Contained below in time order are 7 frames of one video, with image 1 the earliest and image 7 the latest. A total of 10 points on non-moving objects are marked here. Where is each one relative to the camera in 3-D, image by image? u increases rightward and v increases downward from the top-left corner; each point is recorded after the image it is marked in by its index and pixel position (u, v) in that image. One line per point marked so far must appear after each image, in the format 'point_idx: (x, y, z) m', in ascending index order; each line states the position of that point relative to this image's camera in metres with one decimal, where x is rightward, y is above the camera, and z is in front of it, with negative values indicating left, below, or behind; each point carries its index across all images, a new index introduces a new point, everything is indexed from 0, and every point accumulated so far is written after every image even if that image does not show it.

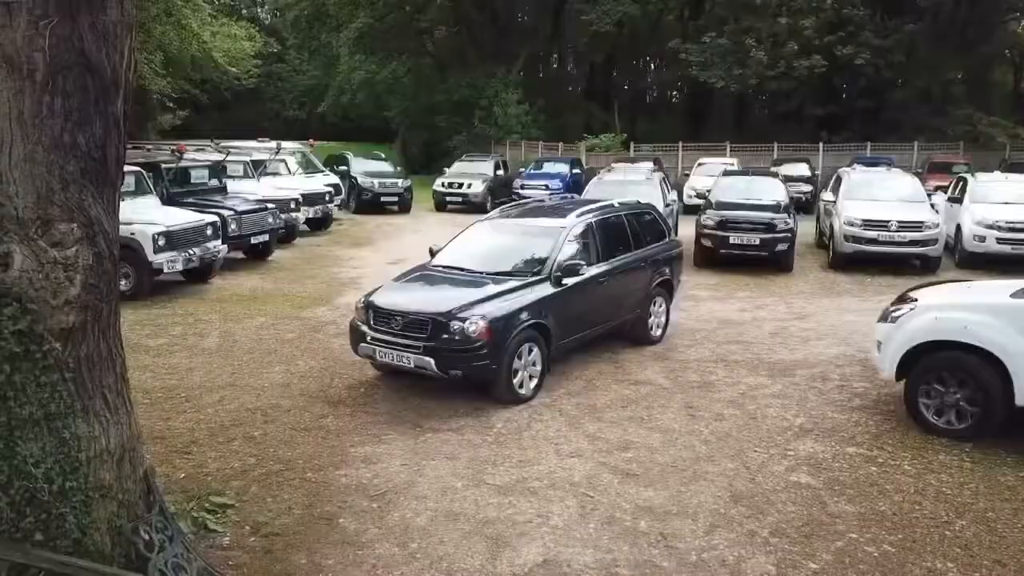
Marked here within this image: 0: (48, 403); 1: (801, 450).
0: (-2.0, -0.5, +3.4) m
1: (+2.1, -1.2, +5.7) m
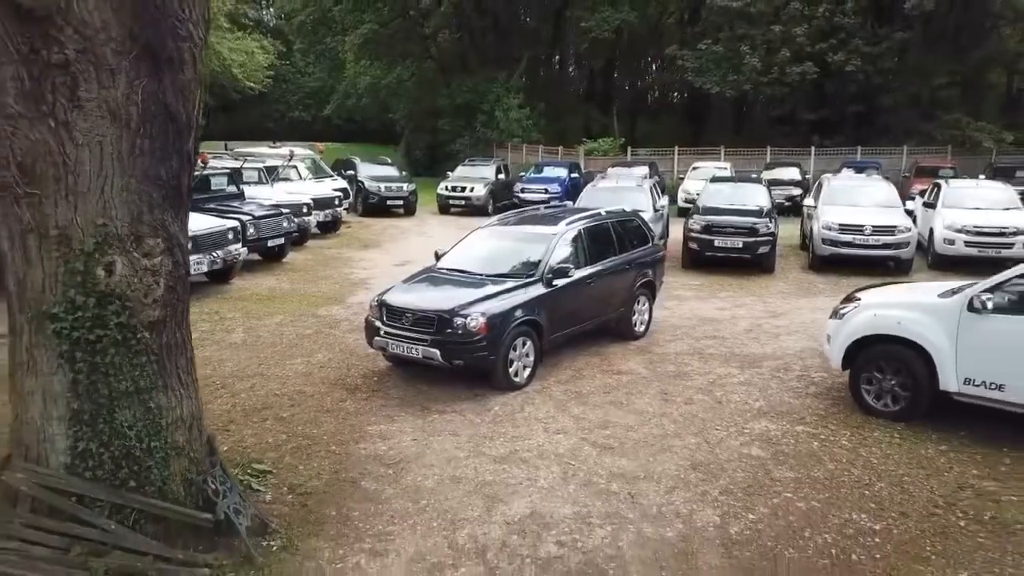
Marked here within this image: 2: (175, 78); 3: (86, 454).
0: (-2.0, -0.5, +4.3) m
1: (+2.1, -1.2, +6.6) m
2: (-1.8, +1.1, +4.2) m
3: (-2.3, -0.9, +4.2) m
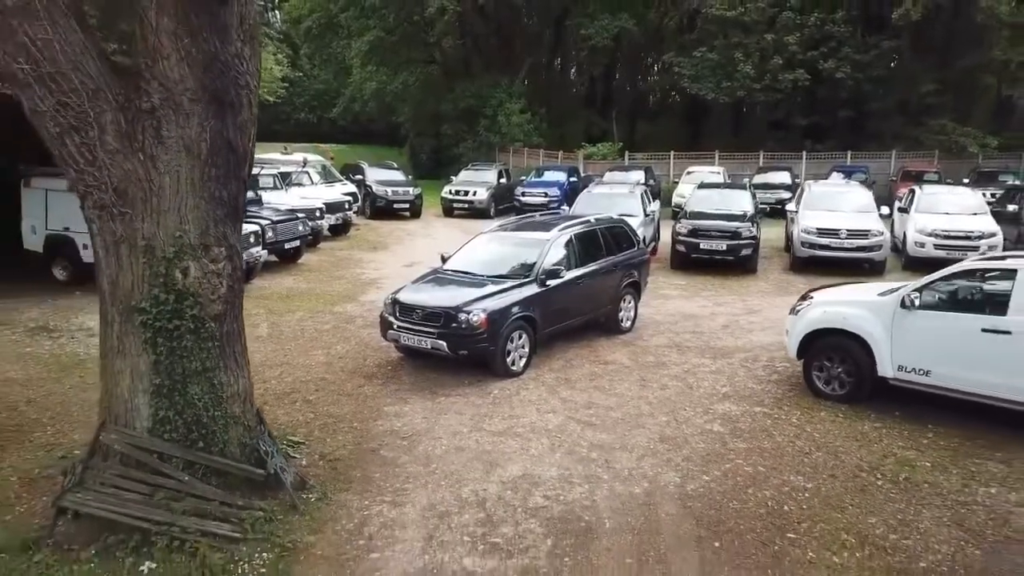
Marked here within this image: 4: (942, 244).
0: (-2.1, -0.5, +5.3) m
1: (+2.0, -1.2, +7.6) m
2: (-1.9, +1.1, +5.3) m
3: (-2.3, -0.9, +5.2) m
4: (+8.2, +0.8, +14.9) m
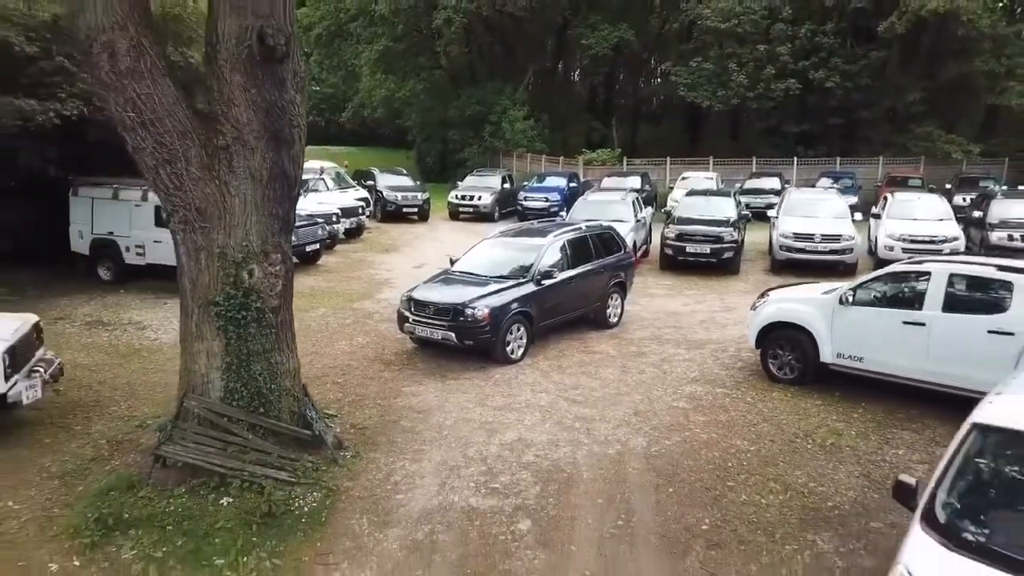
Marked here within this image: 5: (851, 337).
0: (-2.1, -0.5, +6.7) m
1: (+2.0, -1.2, +8.9) m
2: (-1.9, +1.2, +6.7) m
3: (-2.3, -0.9, +6.6) m
4: (+8.2, +0.8, +16.2) m
5: (+3.7, -0.5, +8.5) m
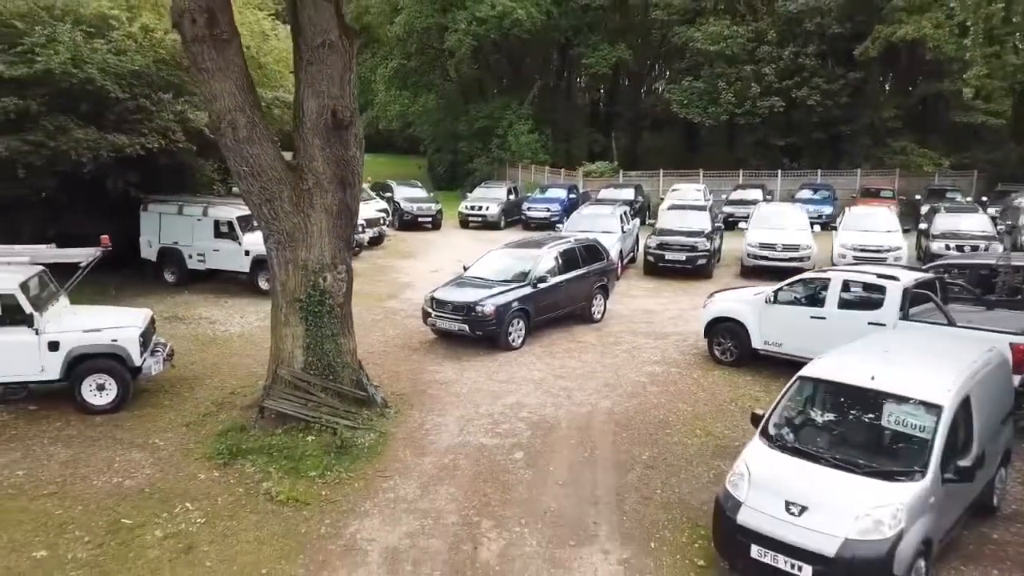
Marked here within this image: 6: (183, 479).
0: (-2.1, -0.5, +9.3) m
1: (+2.0, -1.2, +11.5) m
2: (-1.9, +1.1, +9.3) m
3: (-2.4, -0.9, +9.2) m
4: (+8.3, +0.8, +18.7) m
5: (+3.7, -0.6, +11.1) m
6: (-3.3, -1.9, +7.9) m
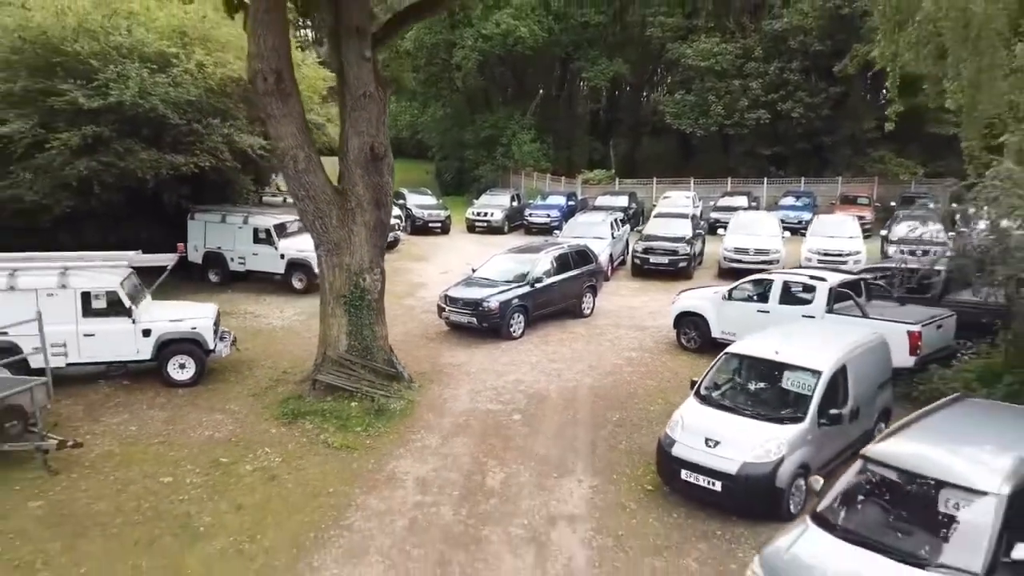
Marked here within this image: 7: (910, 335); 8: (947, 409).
0: (-2.1, -0.5, +11.7) m
1: (+2.0, -1.2, +13.9) m
2: (-1.9, +1.2, +11.6) m
3: (-2.4, -0.9, +11.6) m
4: (+8.4, +0.8, +21.0) m
5: (+3.7, -0.6, +13.4) m
6: (-3.3, -1.9, +10.3) m
7: (+5.6, -0.7, +11.0) m
8: (+4.0, -1.1, +7.2) m
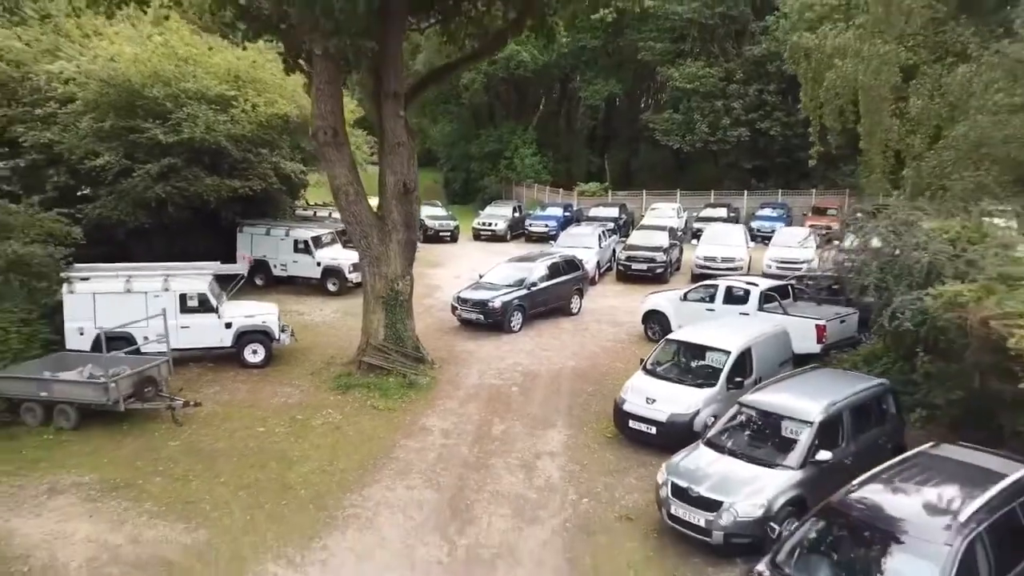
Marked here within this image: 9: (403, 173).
0: (-2.1, -0.5, +15.1) m
1: (+2.0, -1.2, +17.3) m
2: (-1.9, +1.1, +15.1) m
3: (-2.4, -0.9, +15.0) m
4: (+8.4, +0.7, +24.4) m
5: (+3.7, -0.6, +16.8) m
6: (-3.4, -2.0, +13.7) m
7: (+5.6, -0.7, +14.3) m
8: (+4.0, -1.2, +10.6) m
9: (-2.0, +2.2, +14.7) m
